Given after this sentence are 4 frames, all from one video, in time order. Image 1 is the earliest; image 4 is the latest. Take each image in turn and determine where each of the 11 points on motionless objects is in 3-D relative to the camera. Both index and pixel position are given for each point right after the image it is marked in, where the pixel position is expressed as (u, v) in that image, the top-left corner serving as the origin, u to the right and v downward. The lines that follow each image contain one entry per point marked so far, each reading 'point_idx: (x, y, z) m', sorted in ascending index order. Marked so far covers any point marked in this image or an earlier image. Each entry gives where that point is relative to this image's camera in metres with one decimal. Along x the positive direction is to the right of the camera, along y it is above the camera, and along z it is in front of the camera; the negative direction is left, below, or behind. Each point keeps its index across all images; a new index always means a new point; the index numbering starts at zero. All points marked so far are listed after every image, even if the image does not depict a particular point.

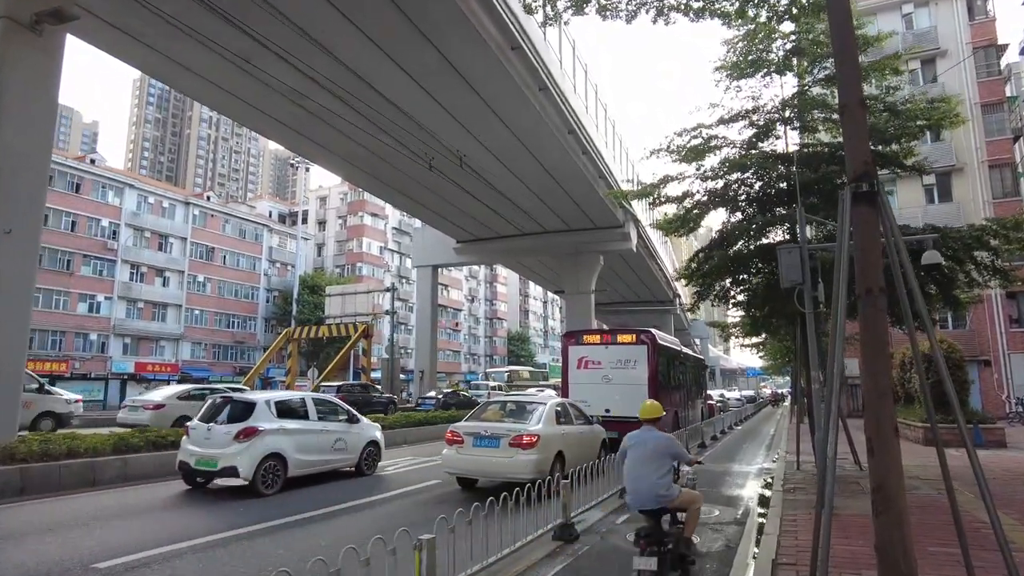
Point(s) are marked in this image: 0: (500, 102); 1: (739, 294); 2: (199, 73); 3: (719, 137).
0: (-0.3, +4.4, +15.7) m
1: (+3.6, -0.2, +10.2) m
2: (-6.7, +4.6, +14.2) m
3: (+3.1, +2.2, +9.5) m
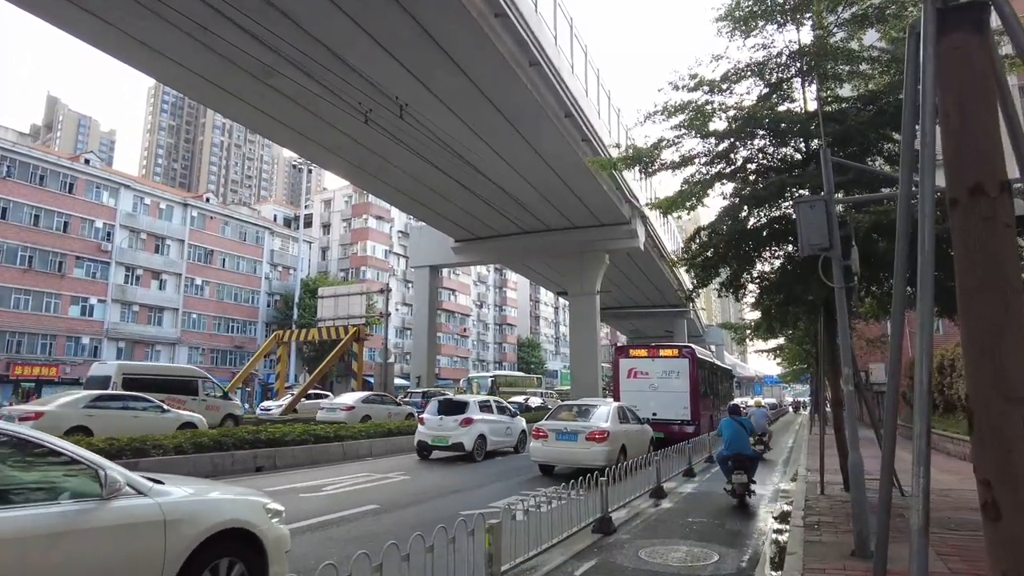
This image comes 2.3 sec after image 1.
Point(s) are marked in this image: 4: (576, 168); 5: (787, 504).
0: (-0.5, +4.5, +14.2) m
1: (+3.2, 0.0, +8.6) m
2: (-7.0, +4.7, +12.9) m
3: (+2.7, +2.4, +8.0) m
4: (+1.9, +3.6, +19.4) m
5: (+3.3, -2.6, +7.8) m
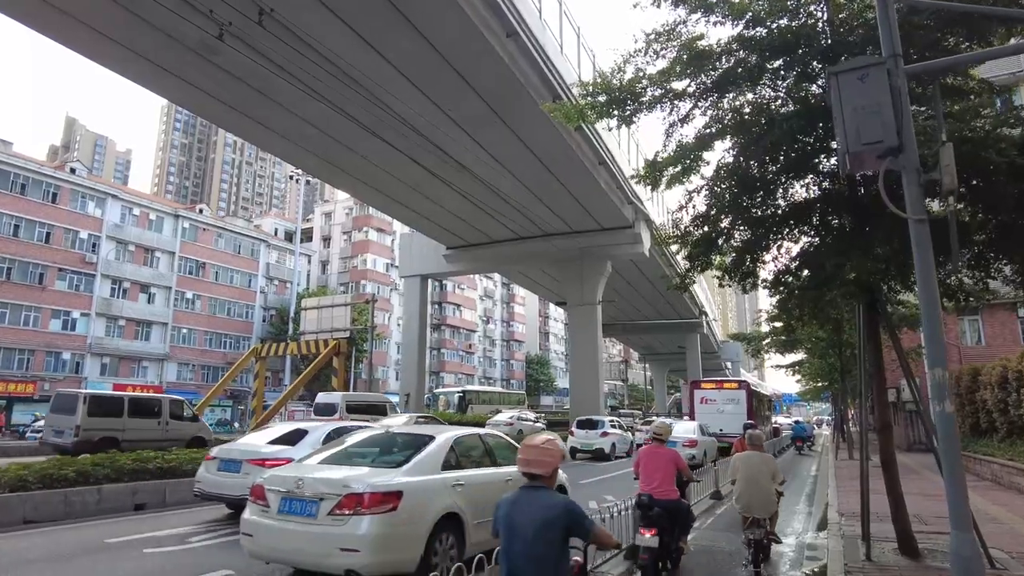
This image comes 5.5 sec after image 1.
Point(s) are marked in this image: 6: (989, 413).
0: (-1.0, +4.5, +12.5) m
1: (+2.6, +0.1, +6.7) m
2: (-7.5, +4.7, +11.3) m
3: (+2.0, +2.5, +6.1) m
4: (+1.6, +3.4, +17.5) m
5: (+2.7, -2.4, +5.7) m
6: (+10.5, -2.7, +14.2) m
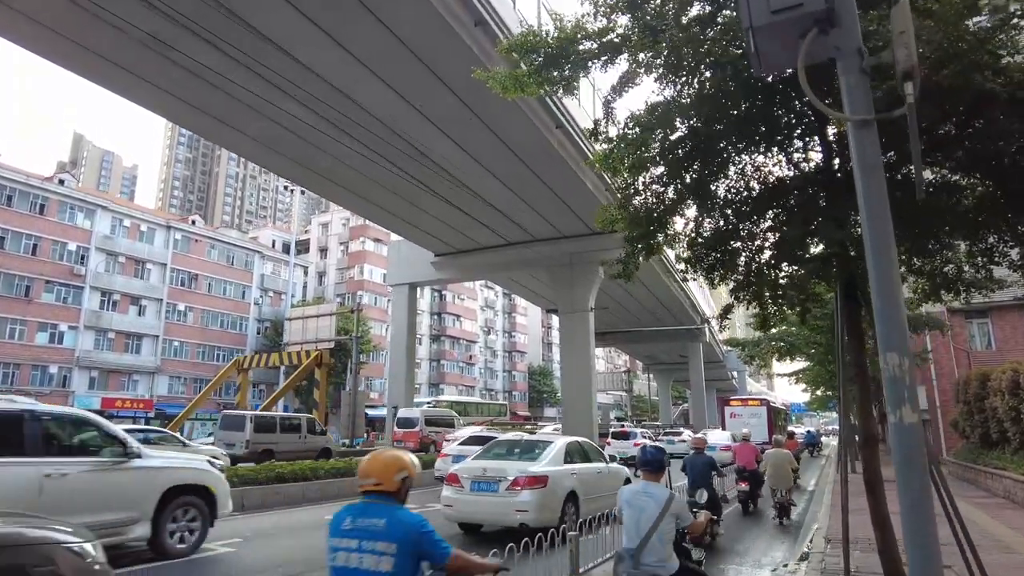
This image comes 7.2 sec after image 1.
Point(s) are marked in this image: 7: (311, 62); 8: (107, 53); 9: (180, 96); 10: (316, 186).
0: (-1.6, +4.4, +11.8) m
1: (+2.0, +0.2, +5.8) m
2: (-8.1, +4.6, +10.6) m
3: (+1.4, +2.6, +5.4) m
4: (+1.1, +3.3, +16.7) m
5: (+2.1, -2.4, +4.8) m
6: (+10.0, -2.7, +13.2) m
7: (-3.8, +4.3, +12.1) m
8: (-7.5, +4.4, +11.8) m
9: (-7.0, +4.0, +13.4) m
10: (-5.7, +3.0, +18.3) m
